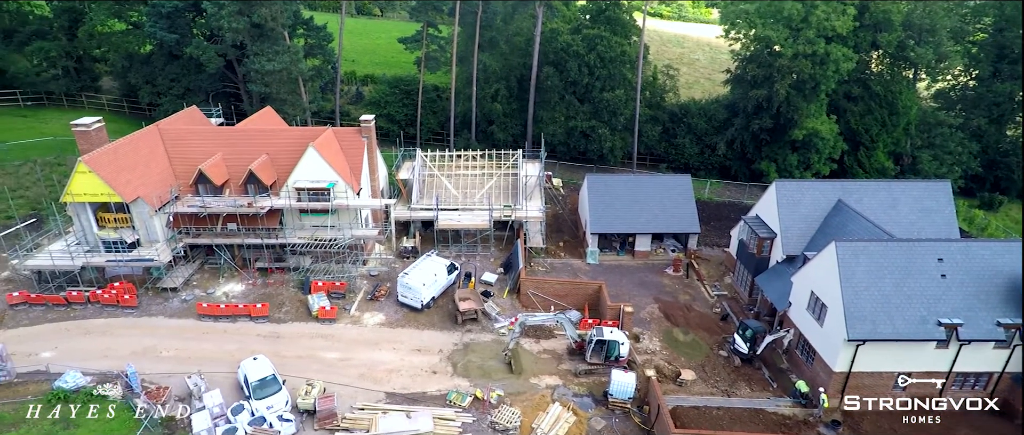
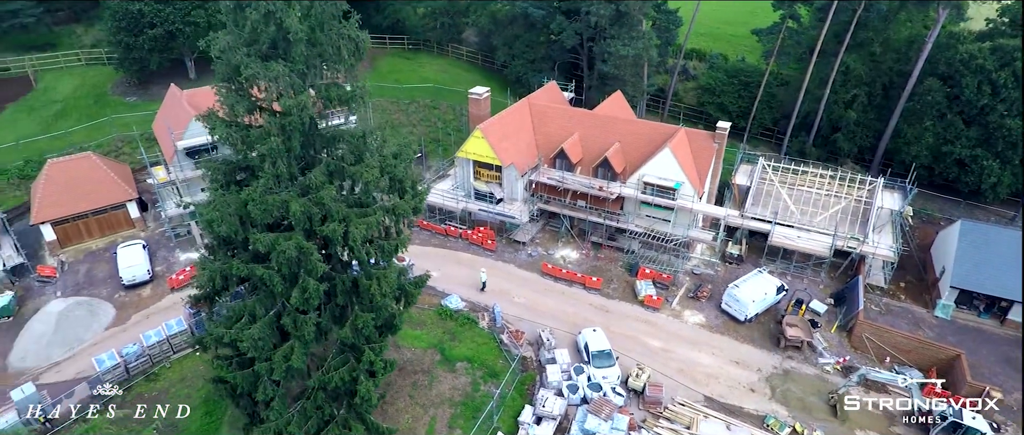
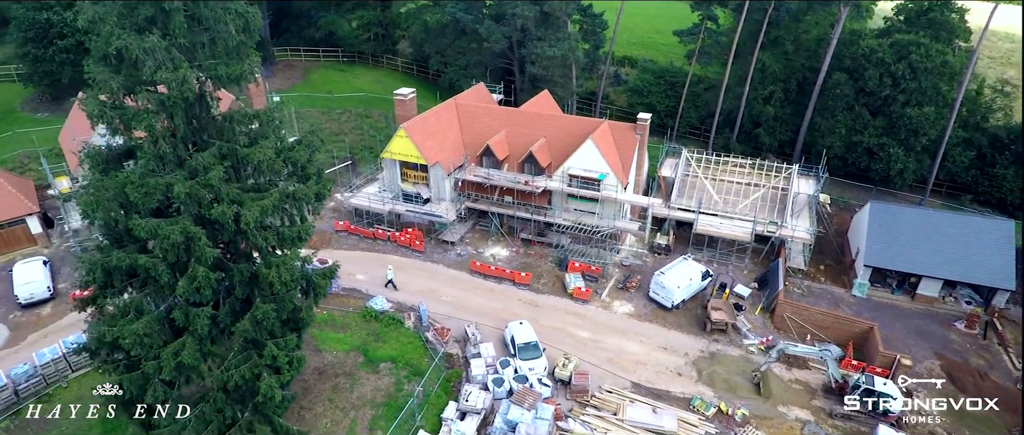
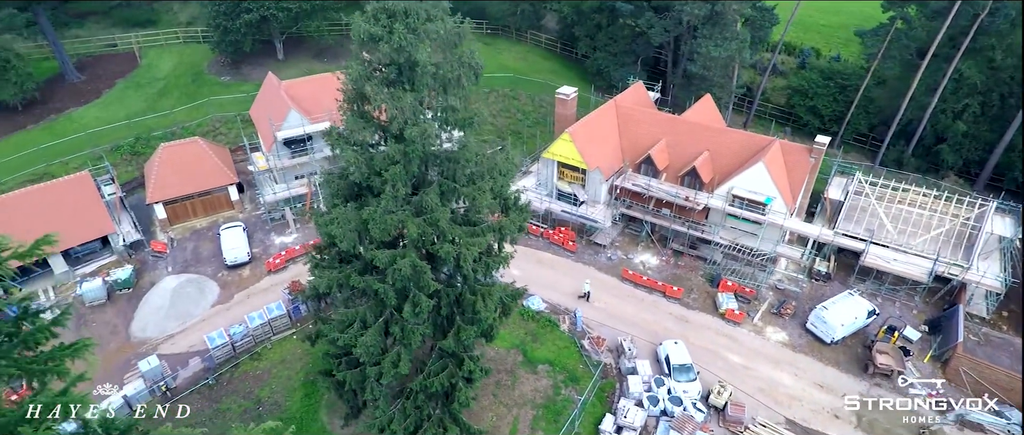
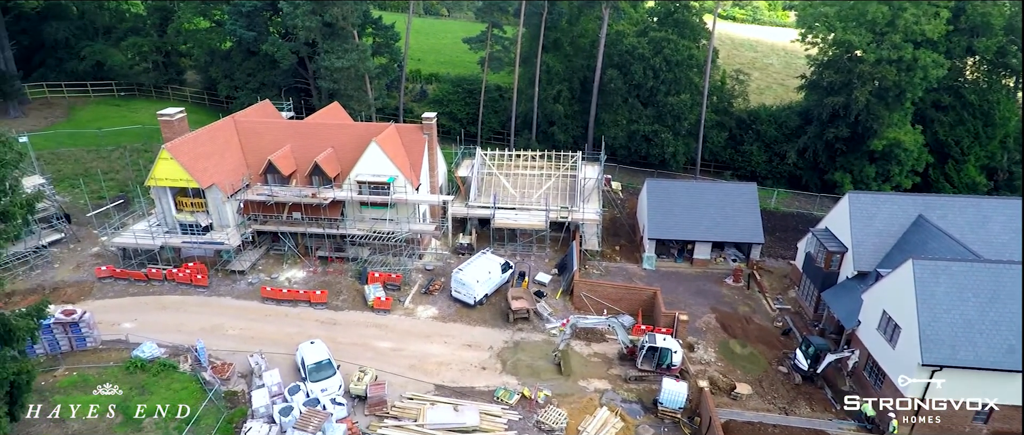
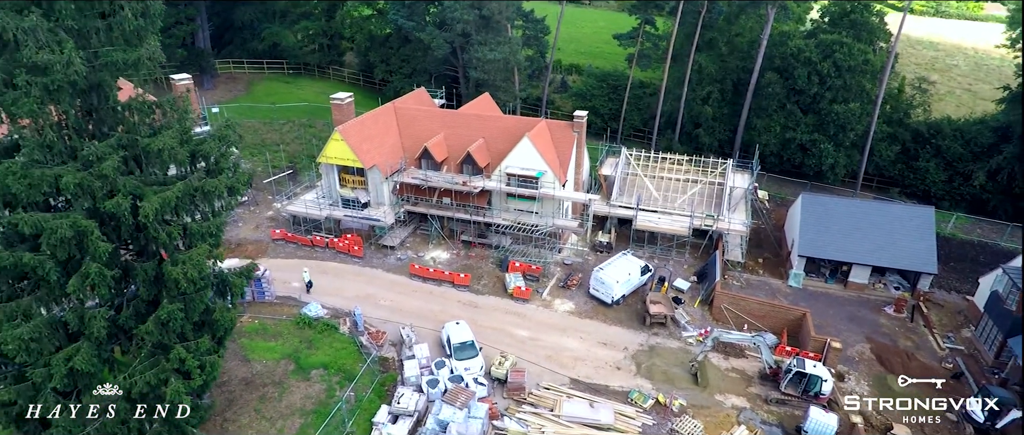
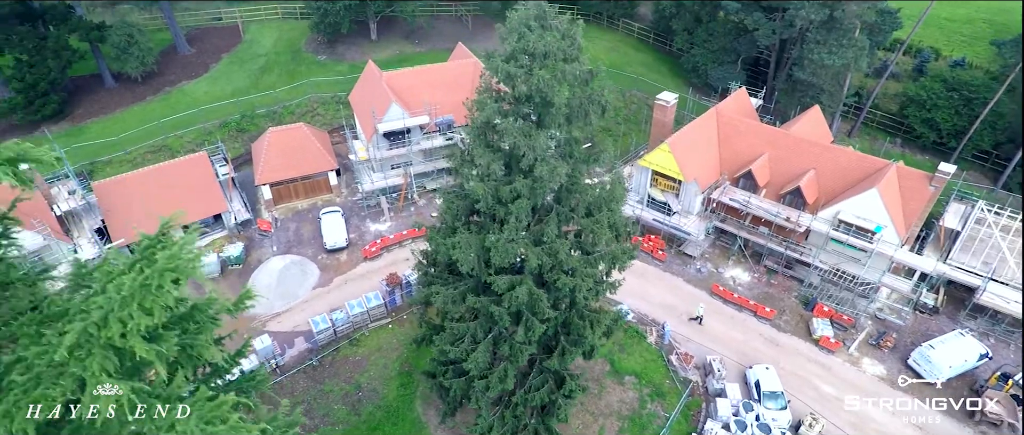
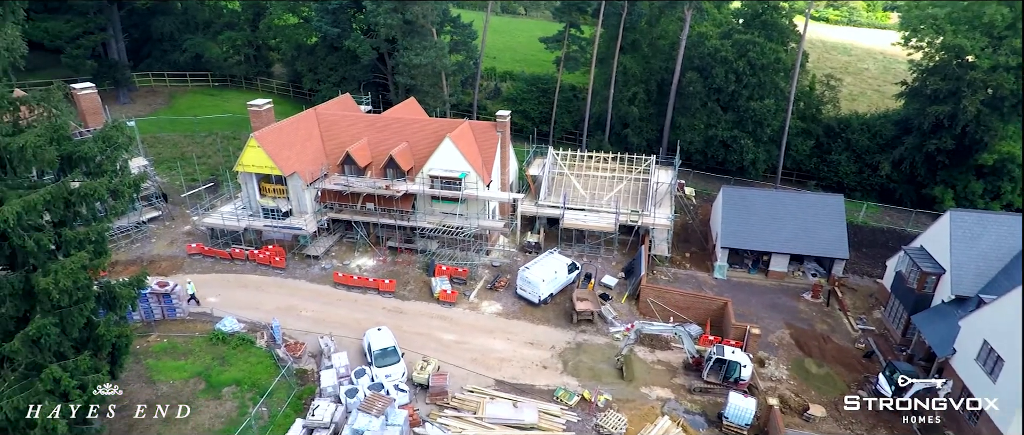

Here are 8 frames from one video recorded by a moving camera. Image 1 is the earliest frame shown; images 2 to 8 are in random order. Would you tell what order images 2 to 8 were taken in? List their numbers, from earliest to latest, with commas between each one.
5, 8, 6, 3, 2, 4, 7
